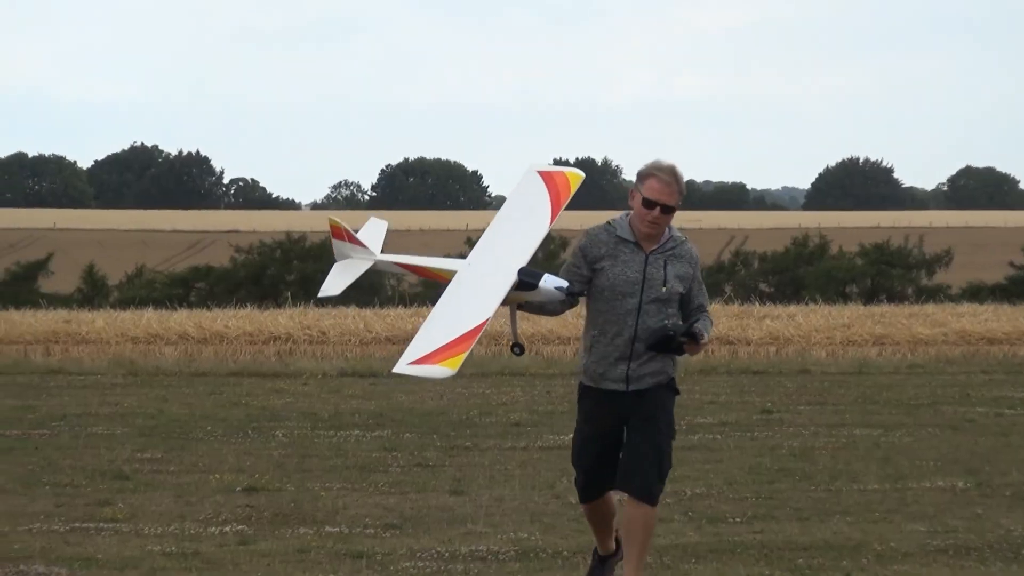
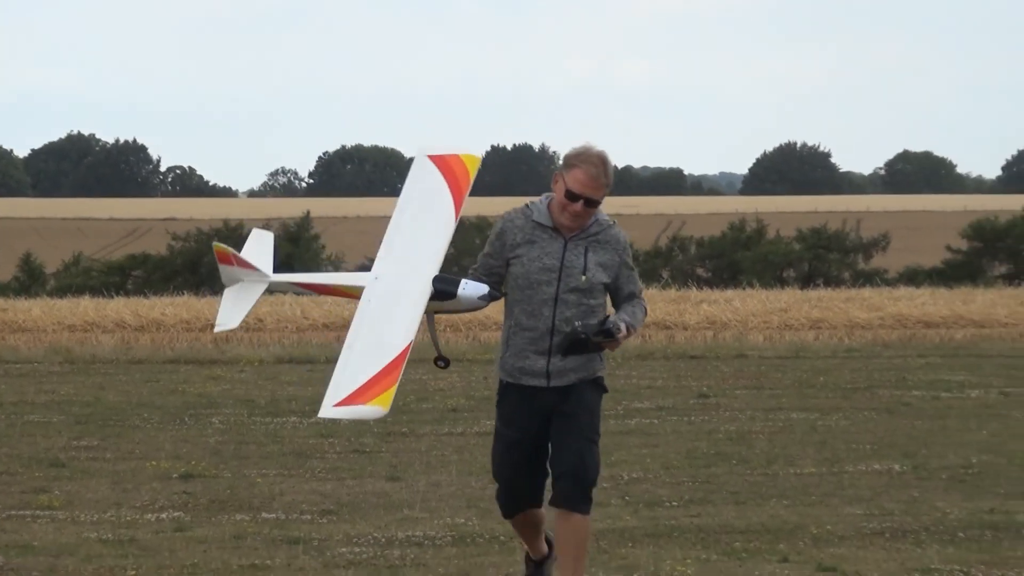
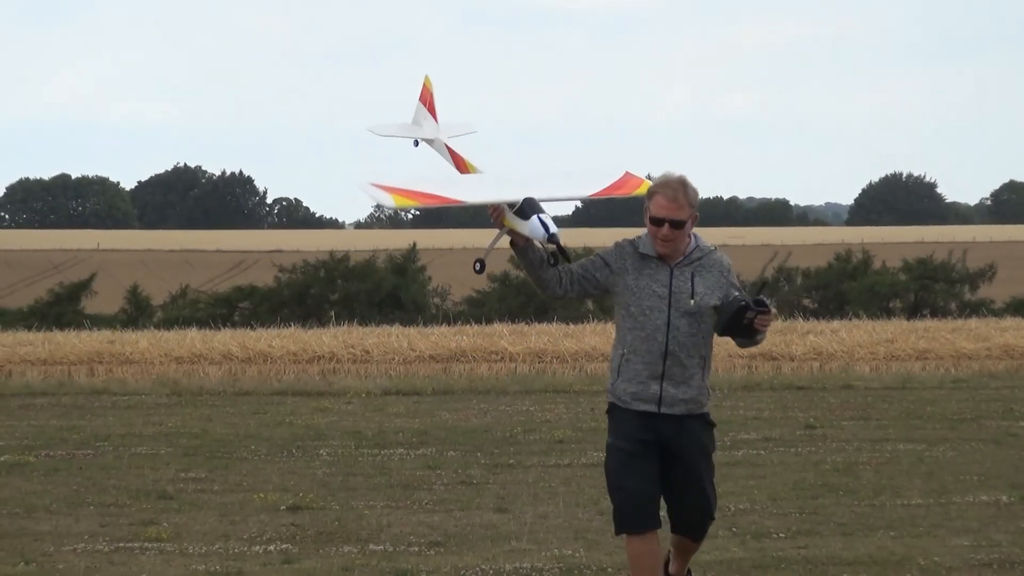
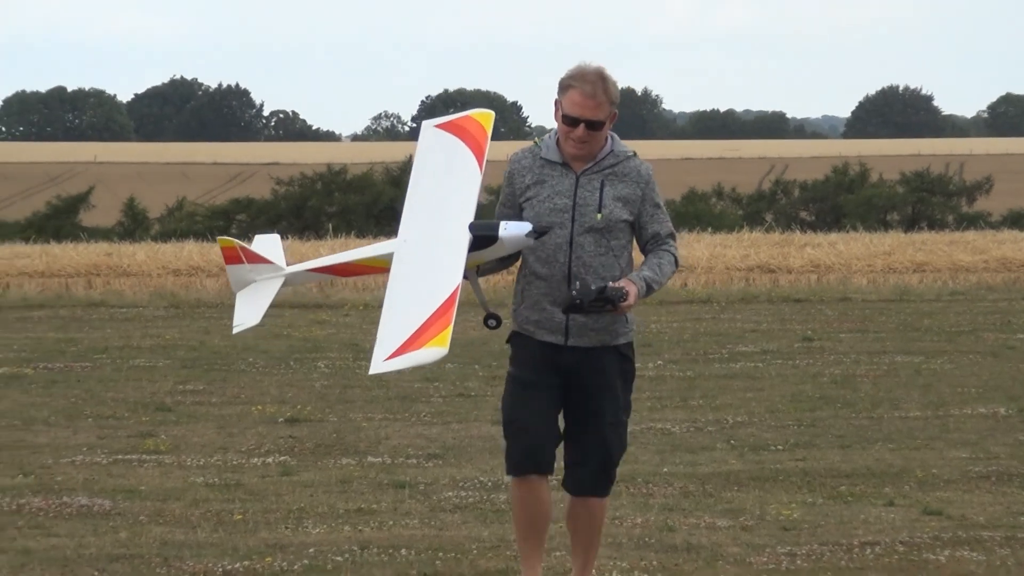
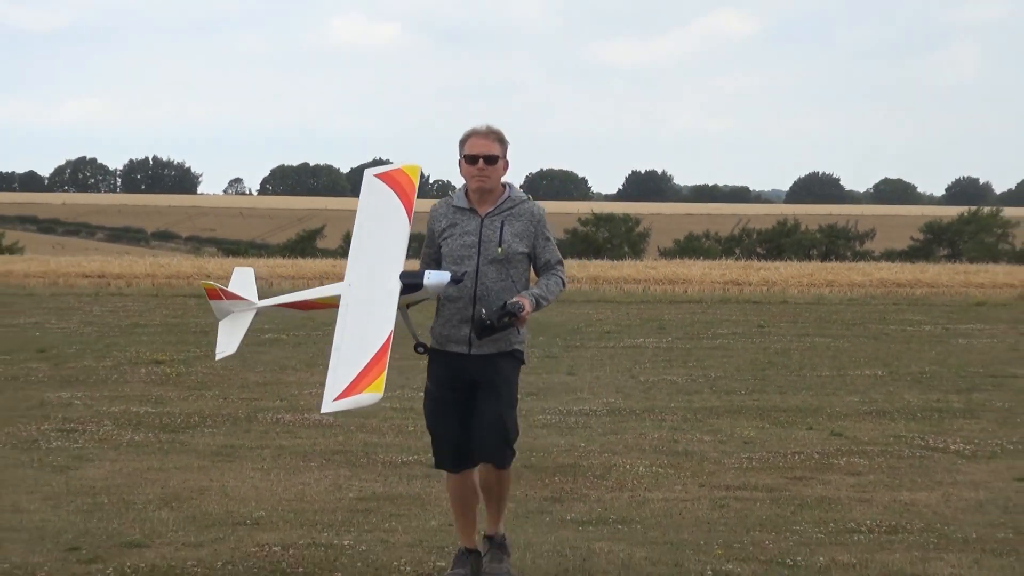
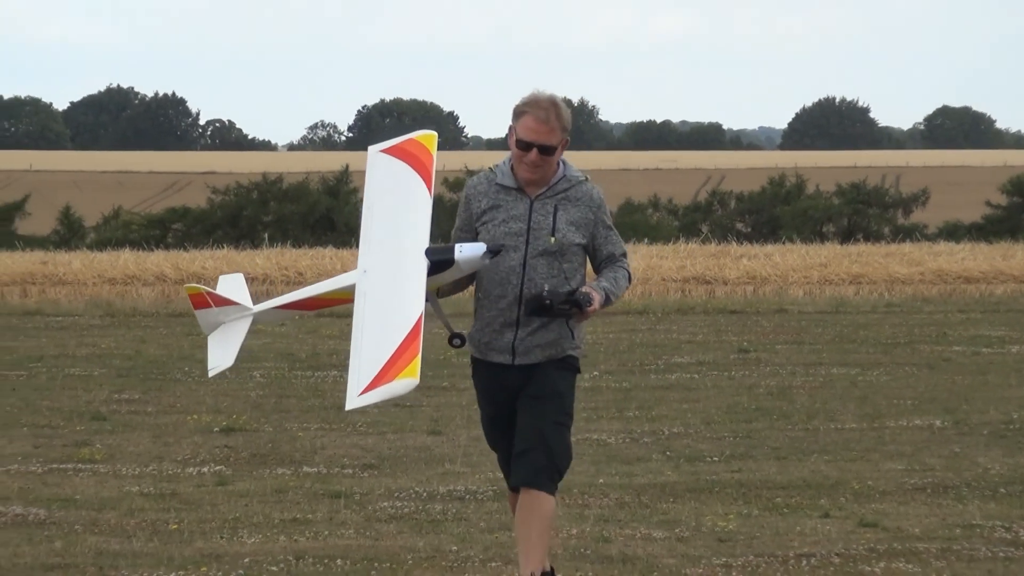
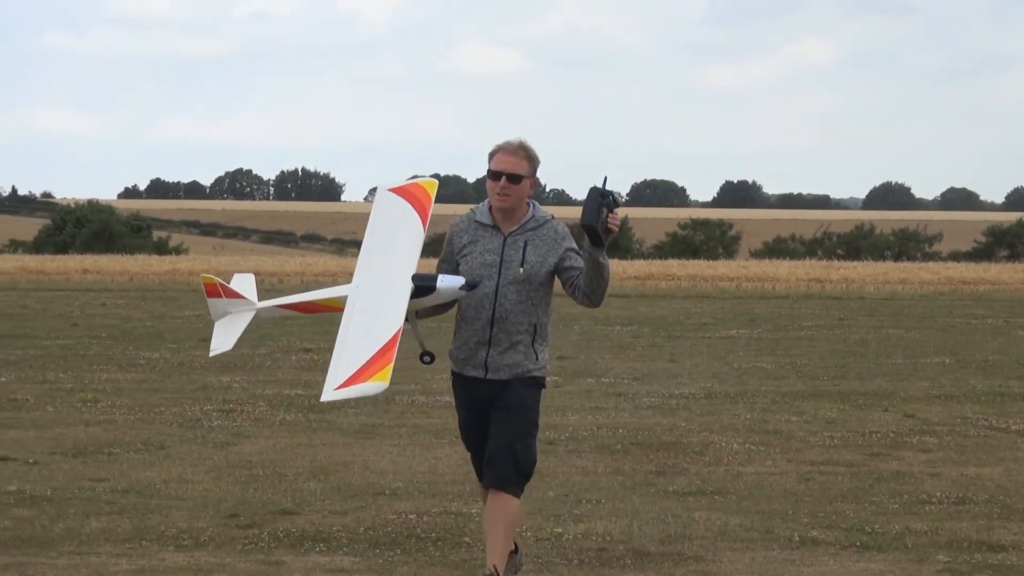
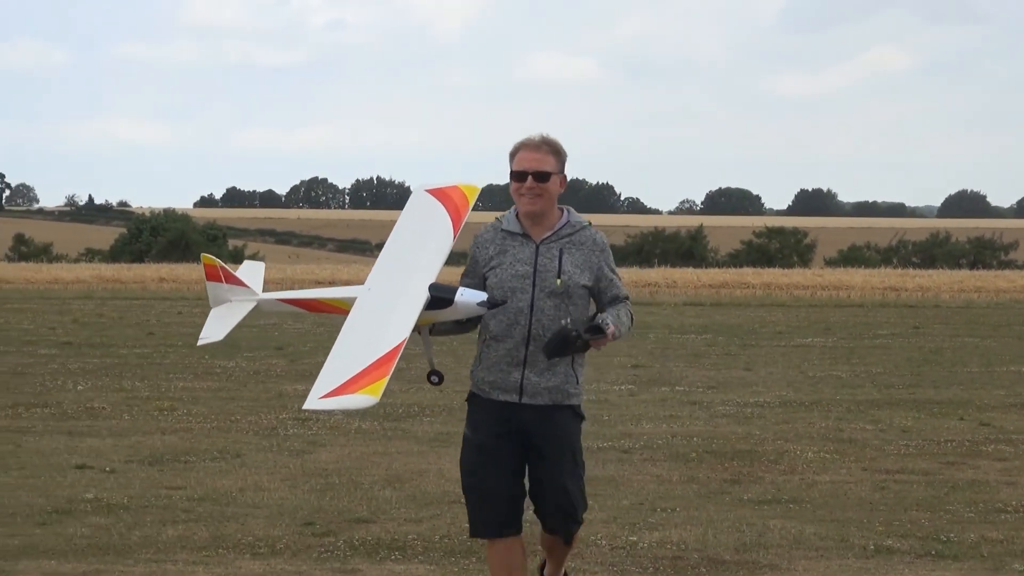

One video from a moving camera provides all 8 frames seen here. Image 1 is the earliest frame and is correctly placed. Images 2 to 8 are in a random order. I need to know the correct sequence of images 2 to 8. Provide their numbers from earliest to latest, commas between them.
3, 2, 6, 4, 5, 7, 8
